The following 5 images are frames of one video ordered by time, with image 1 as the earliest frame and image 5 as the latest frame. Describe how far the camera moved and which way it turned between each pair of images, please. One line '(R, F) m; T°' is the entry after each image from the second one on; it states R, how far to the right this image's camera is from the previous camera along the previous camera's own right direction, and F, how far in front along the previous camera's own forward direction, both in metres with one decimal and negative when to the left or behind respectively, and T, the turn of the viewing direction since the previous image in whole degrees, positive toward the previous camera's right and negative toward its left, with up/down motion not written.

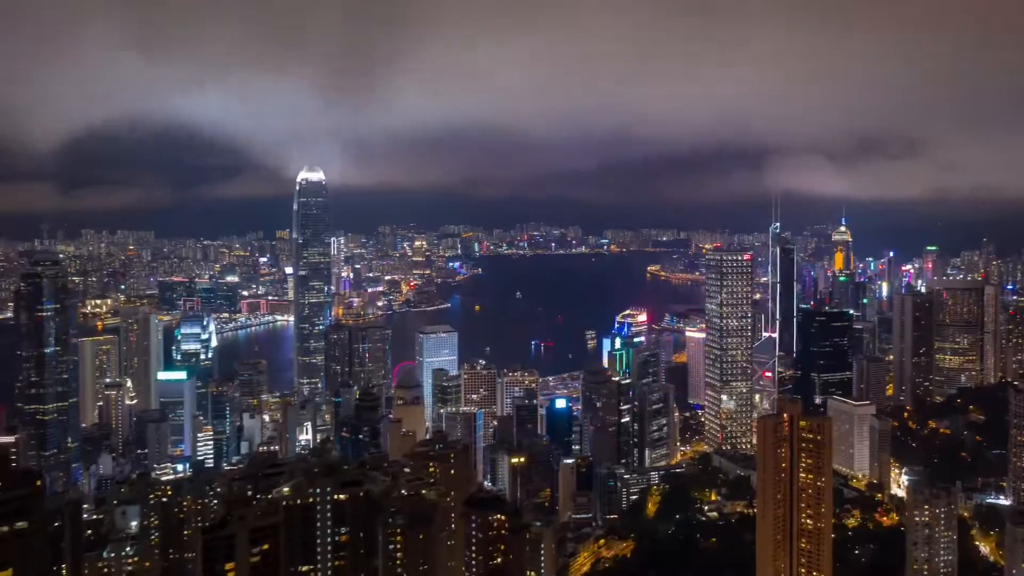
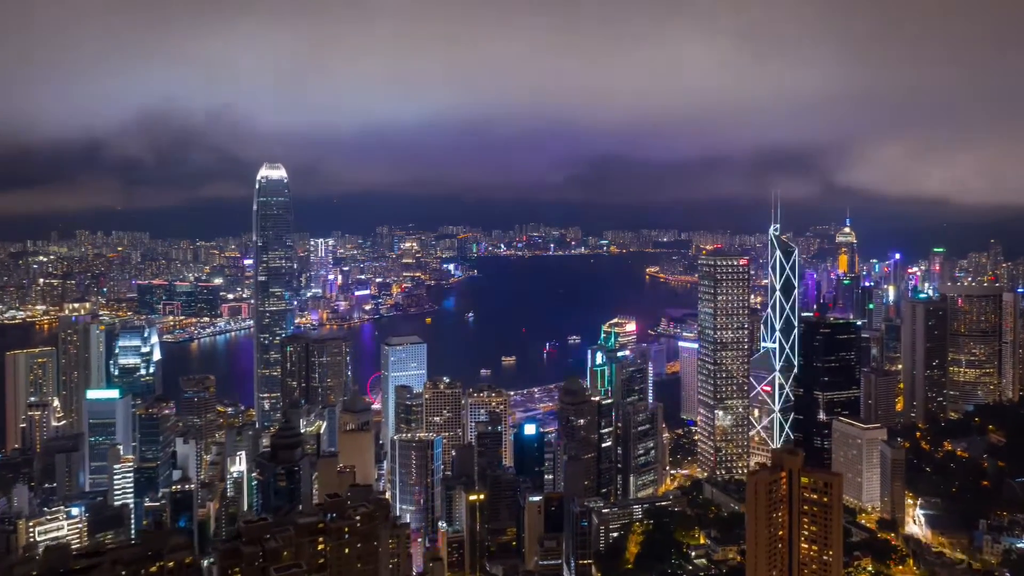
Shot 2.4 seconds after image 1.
(+0.3, +0.7) m; 0°
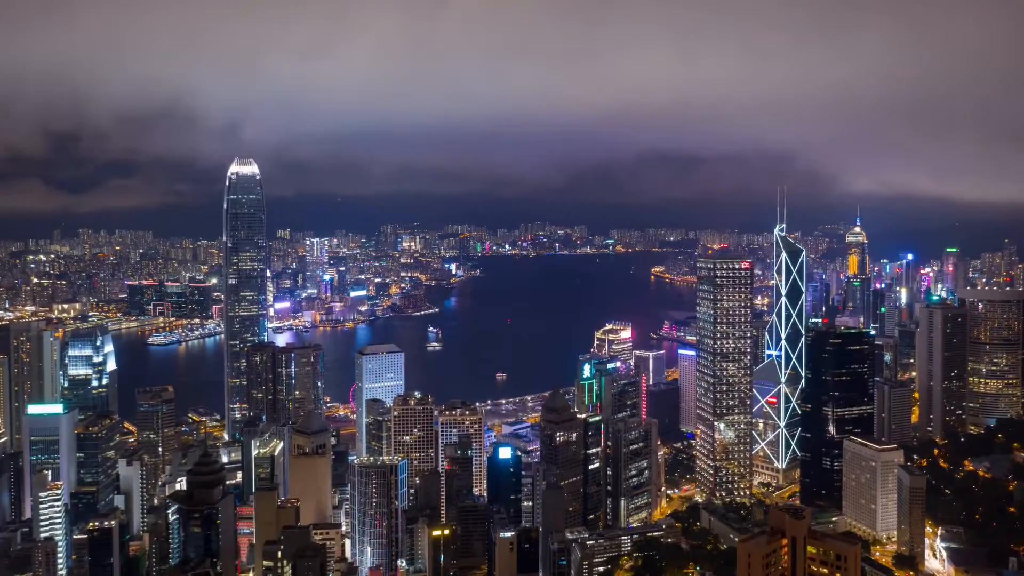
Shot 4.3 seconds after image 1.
(+0.2, +0.5) m; -1°
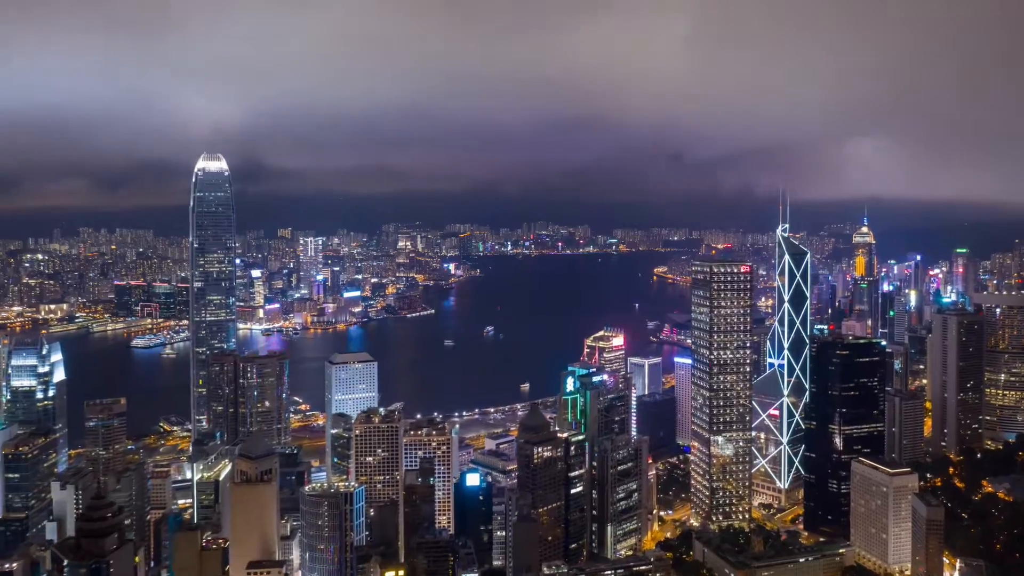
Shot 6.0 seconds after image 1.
(+0.2, +0.5) m; 0°
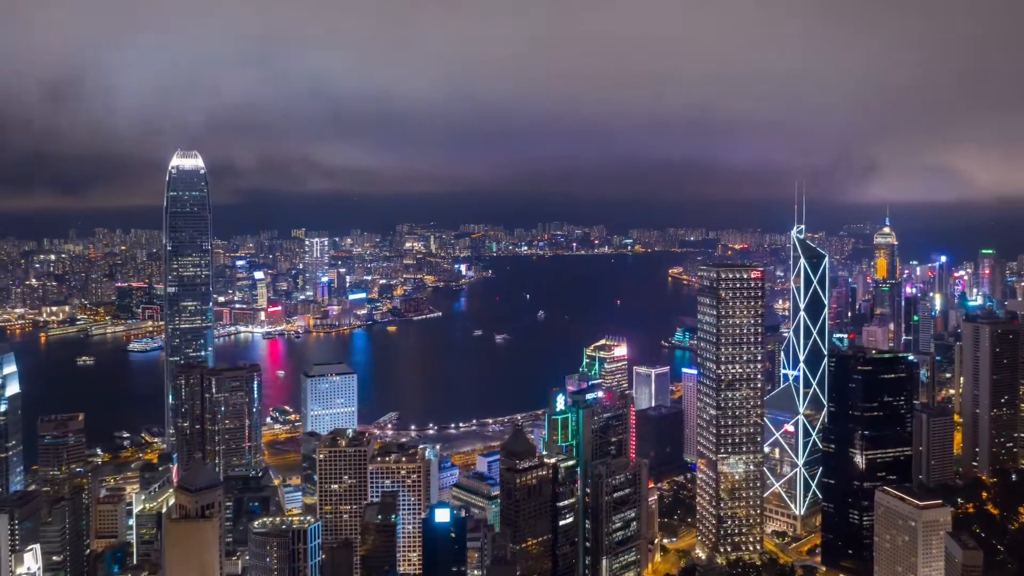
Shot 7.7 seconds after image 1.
(+0.2, +0.5) m; -1°
